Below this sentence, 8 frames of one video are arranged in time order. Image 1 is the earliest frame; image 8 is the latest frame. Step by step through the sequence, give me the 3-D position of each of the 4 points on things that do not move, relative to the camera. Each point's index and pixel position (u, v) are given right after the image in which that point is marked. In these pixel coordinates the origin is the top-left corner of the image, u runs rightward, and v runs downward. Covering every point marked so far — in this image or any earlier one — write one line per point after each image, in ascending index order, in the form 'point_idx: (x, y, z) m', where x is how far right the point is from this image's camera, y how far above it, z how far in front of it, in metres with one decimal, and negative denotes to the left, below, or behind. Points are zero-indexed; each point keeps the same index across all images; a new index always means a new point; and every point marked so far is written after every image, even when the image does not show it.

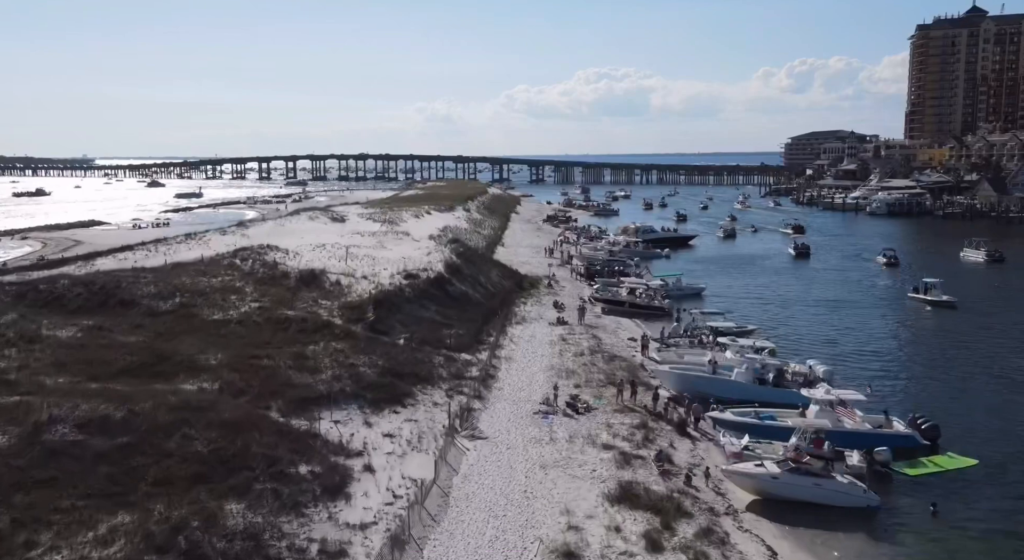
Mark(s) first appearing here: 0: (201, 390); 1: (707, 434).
0: (-7.0, -2.5, +18.9) m
1: (+4.6, -3.6, +19.5) m
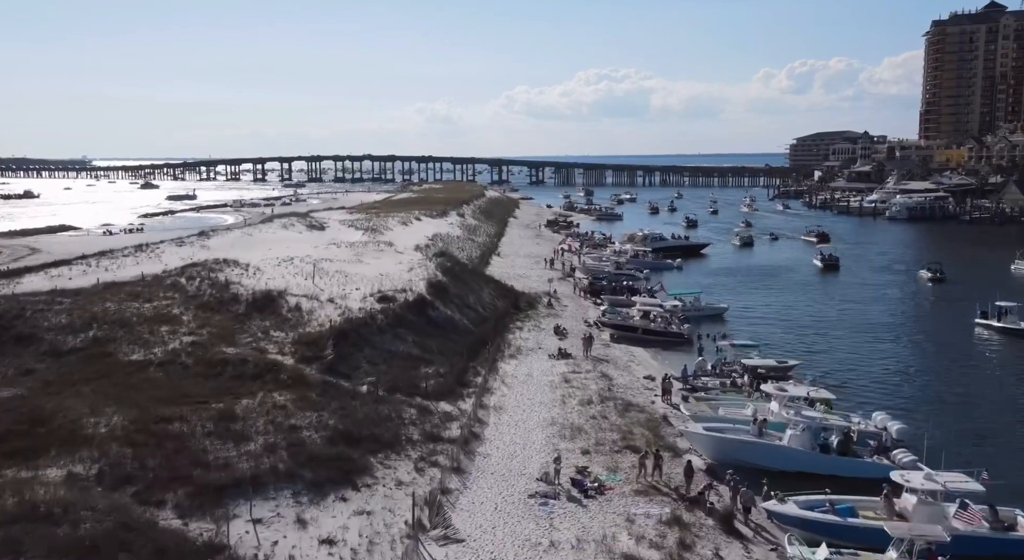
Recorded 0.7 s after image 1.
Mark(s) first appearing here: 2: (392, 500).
0: (-7.2, -3.2, +13.7) m
1: (+4.3, -4.4, +14.4) m
2: (-2.2, -4.0, +15.4) m
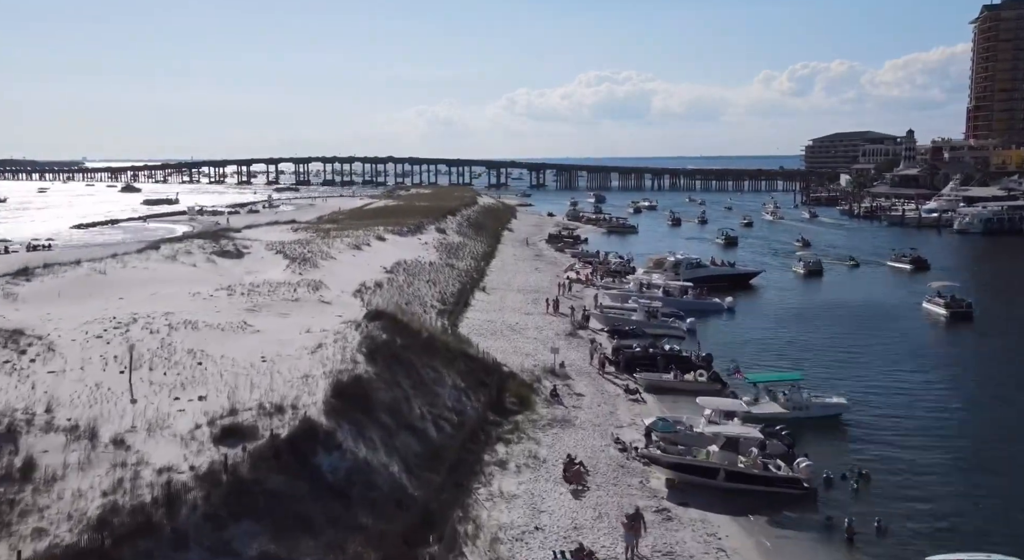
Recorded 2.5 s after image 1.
0: (-7.8, -5.2, -0.4) m
1: (+3.8, -6.4, +0.2) m
2: (-2.7, -6.0, +1.2) m
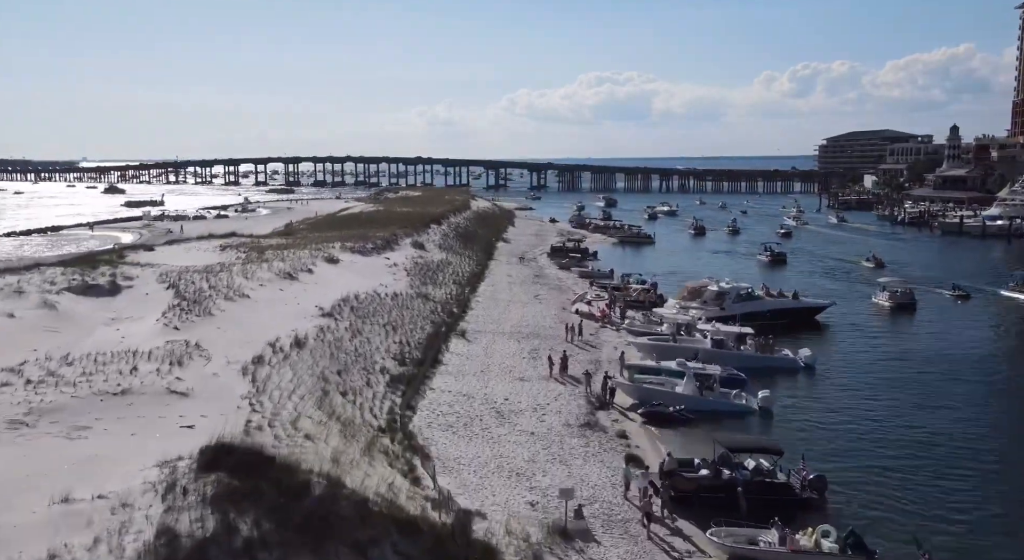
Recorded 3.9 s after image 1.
0: (-8.2, -6.6, -11.6) m
1: (+3.4, -7.8, -10.9) m
2: (-3.1, -7.5, -9.9) m
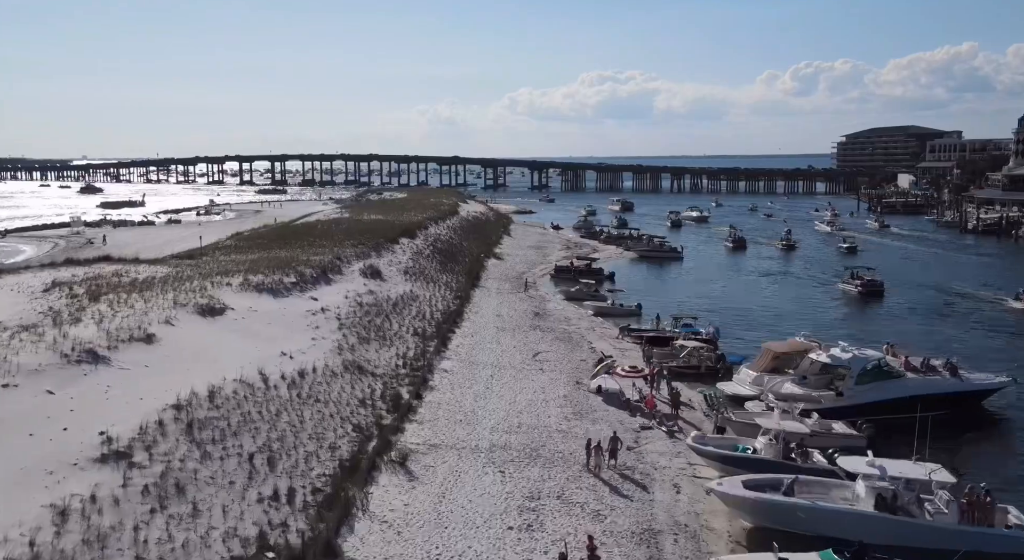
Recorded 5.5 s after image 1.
0: (-8.7, -8.4, -25.0) m
1: (+2.9, -9.6, -24.4) m
2: (-3.6, -9.2, -23.4) m
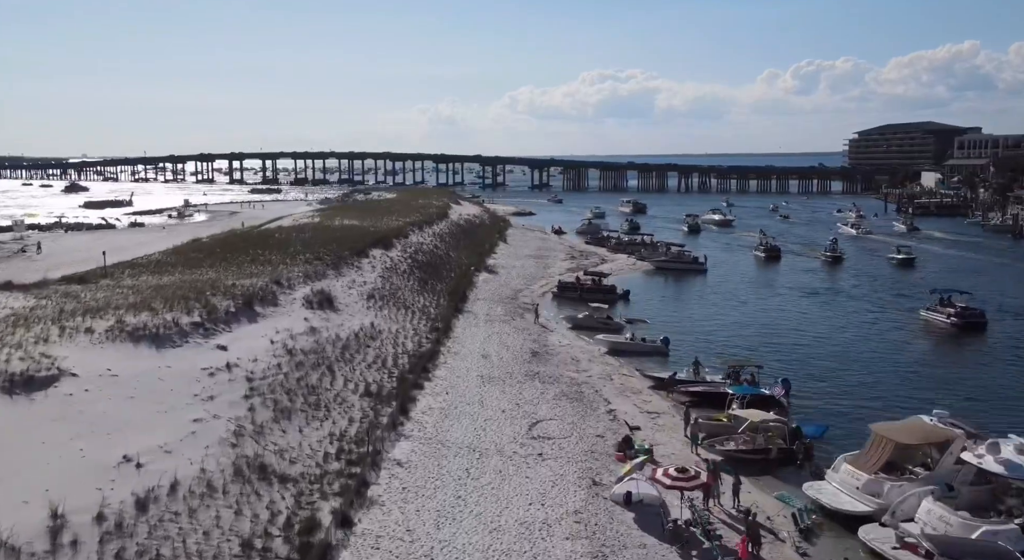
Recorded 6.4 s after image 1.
0: (-9.0, -9.4, -33.1) m
1: (+2.6, -10.6, -32.5) m
2: (-4.0, -10.2, -31.5) m
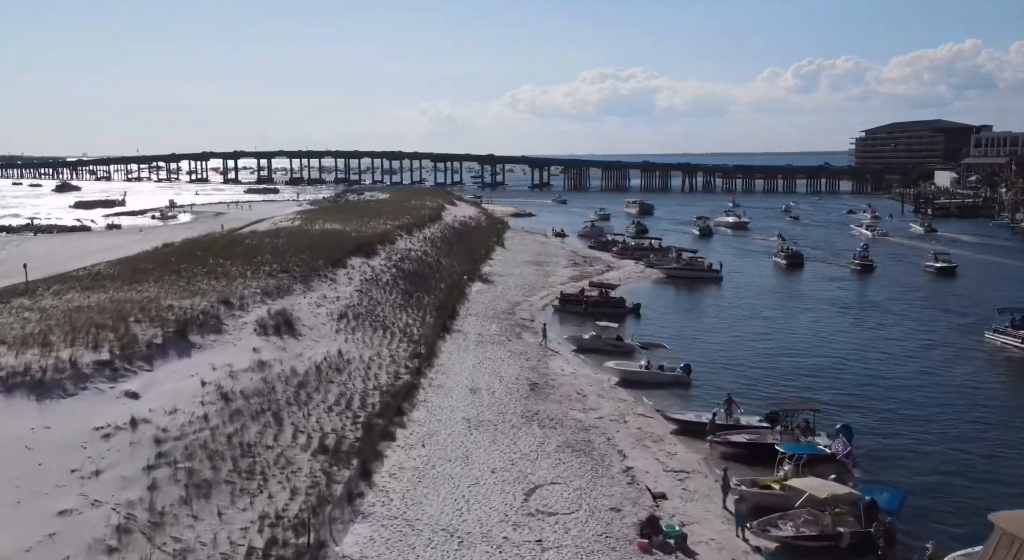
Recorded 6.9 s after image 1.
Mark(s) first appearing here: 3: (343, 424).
0: (-9.2, -10.0, -37.5) m
1: (+2.4, -11.2, -36.8) m
2: (-4.2, -10.8, -35.8) m
3: (-3.7, -3.0, +18.5) m
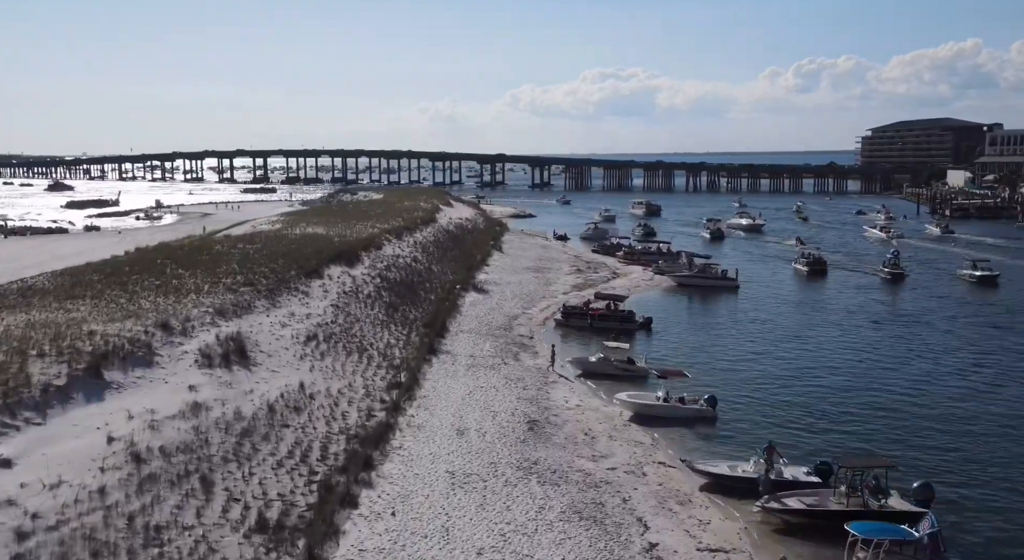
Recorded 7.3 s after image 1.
0: (-9.4, -10.5, -41.1) m
1: (+2.2, -11.7, -40.5) m
2: (-4.3, -11.3, -39.5) m
3: (-3.8, -3.4, +14.8) m
